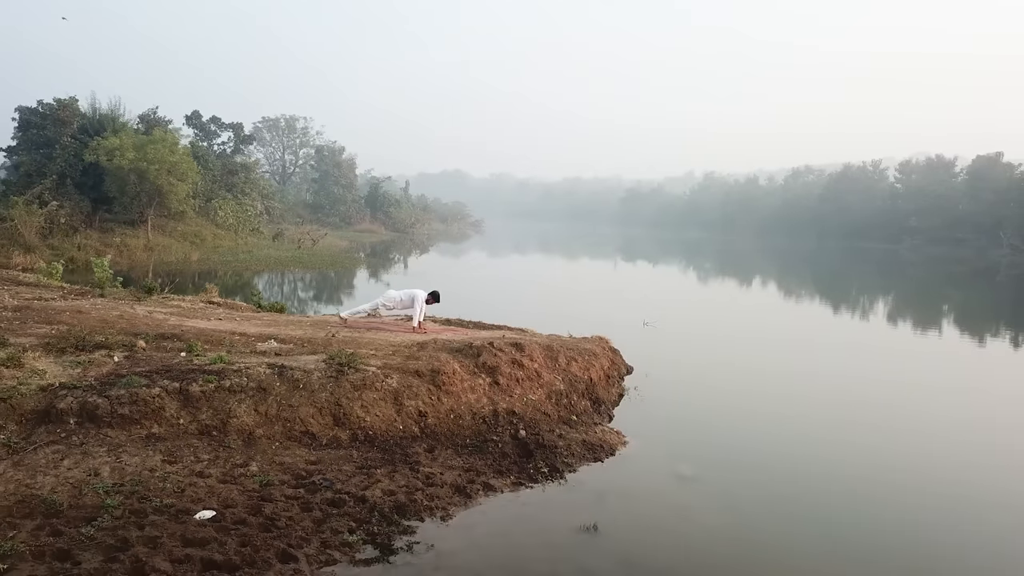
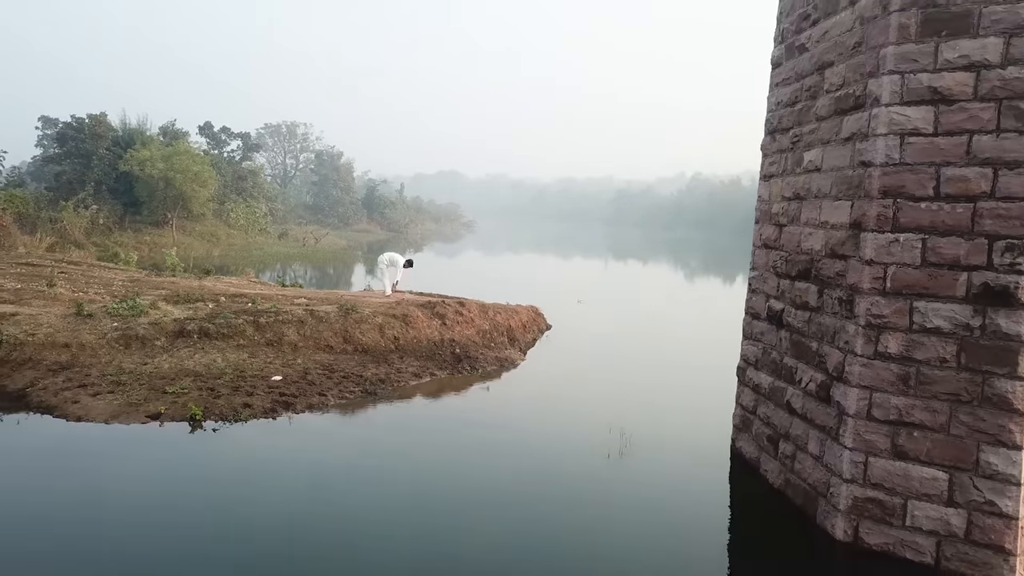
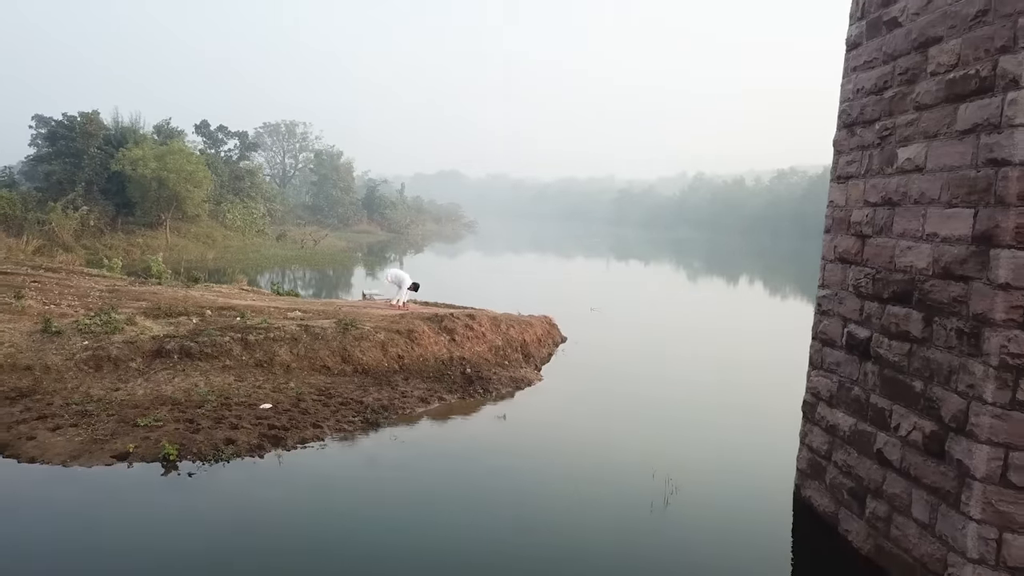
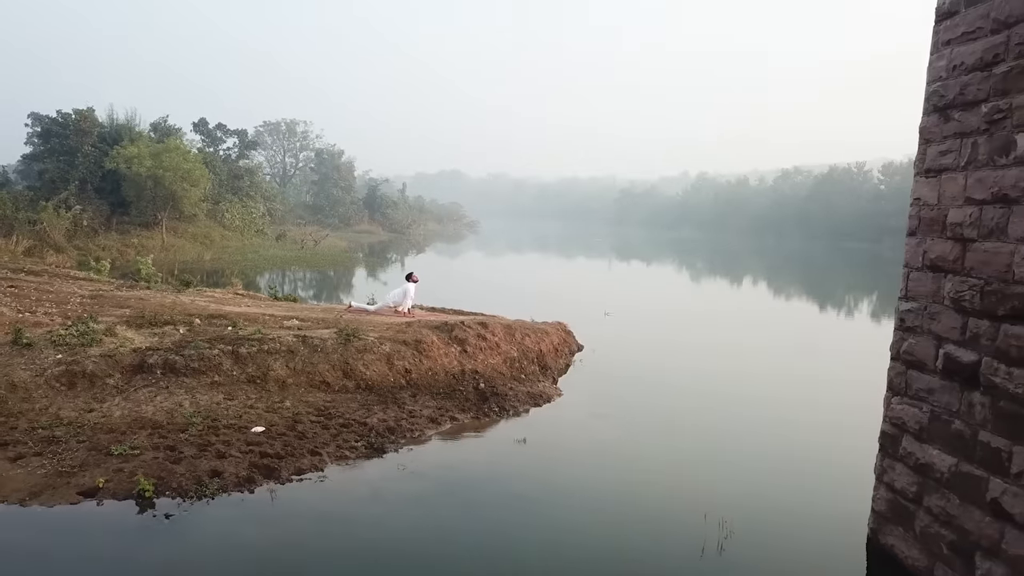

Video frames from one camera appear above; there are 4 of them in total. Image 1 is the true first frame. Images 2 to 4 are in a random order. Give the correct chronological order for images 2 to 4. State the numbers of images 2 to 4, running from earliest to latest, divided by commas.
4, 3, 2
